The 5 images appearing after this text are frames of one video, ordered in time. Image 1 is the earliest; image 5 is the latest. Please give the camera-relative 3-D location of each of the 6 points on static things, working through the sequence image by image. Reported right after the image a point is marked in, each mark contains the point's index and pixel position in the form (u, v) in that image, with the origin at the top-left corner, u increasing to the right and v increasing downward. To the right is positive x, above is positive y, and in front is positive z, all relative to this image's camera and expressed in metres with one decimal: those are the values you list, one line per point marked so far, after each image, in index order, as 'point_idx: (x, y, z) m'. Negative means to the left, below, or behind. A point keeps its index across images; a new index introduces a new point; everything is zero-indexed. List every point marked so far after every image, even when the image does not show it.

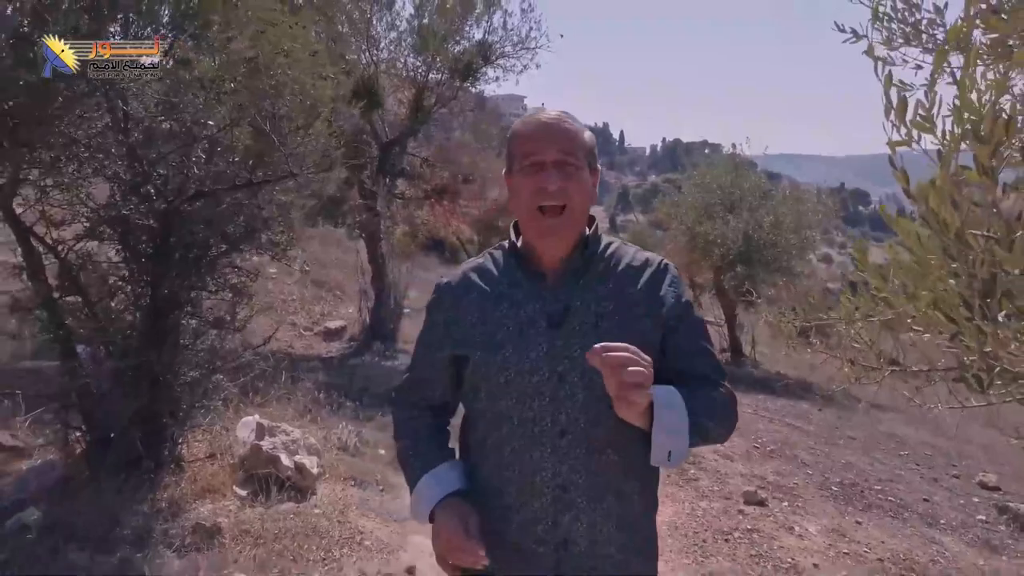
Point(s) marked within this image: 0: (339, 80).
0: (-1.6, +2.0, +7.1) m
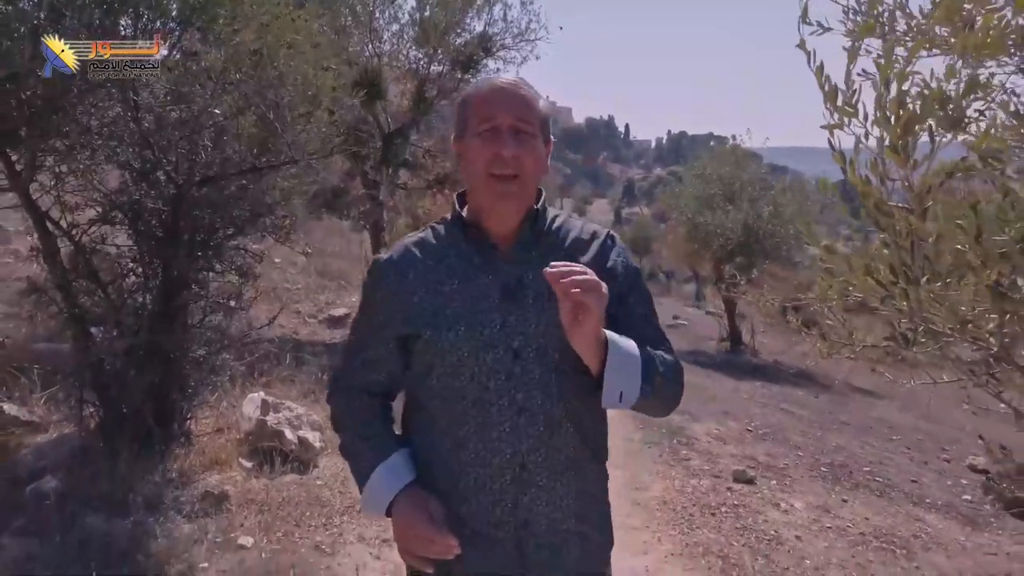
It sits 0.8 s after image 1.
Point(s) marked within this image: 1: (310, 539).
0: (-1.7, +2.1, +7.3) m
1: (-1.2, -1.5, +4.6) m
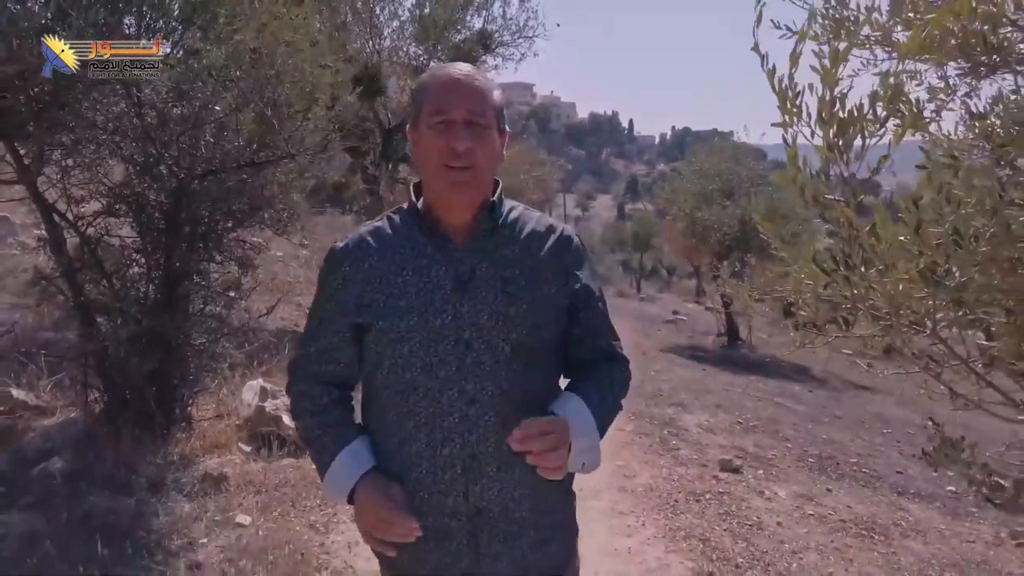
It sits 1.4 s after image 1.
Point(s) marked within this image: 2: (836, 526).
0: (-1.7, +2.2, +7.5) m
1: (-1.3, -1.5, +4.8) m
2: (+2.8, -2.1, +6.6) m
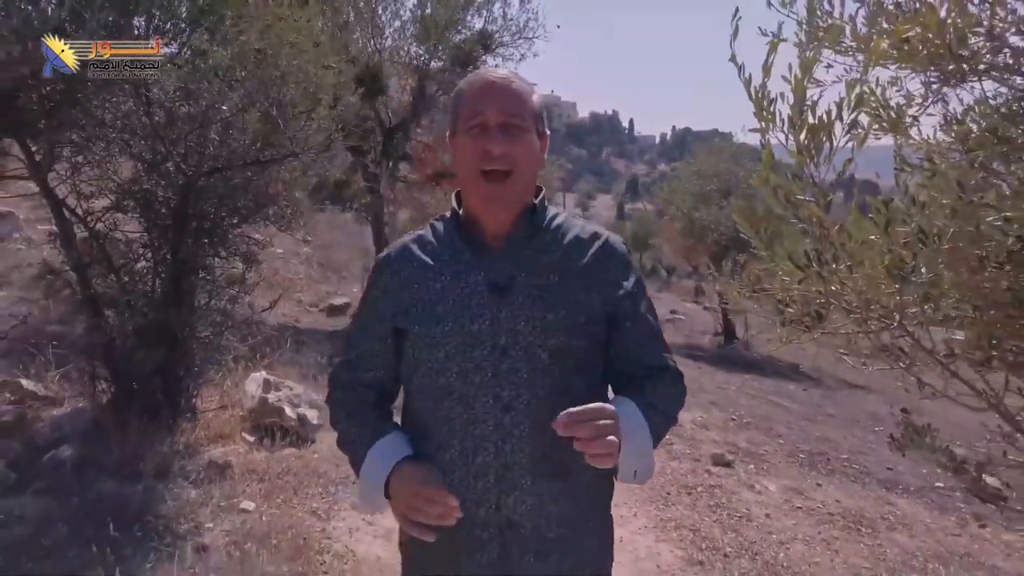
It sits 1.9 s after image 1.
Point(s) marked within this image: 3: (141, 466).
0: (-1.7, +2.2, +7.7) m
1: (-1.3, -1.4, +5.0) m
2: (+2.8, -2.1, +6.7) m
3: (-2.5, -1.2, +5.1) m
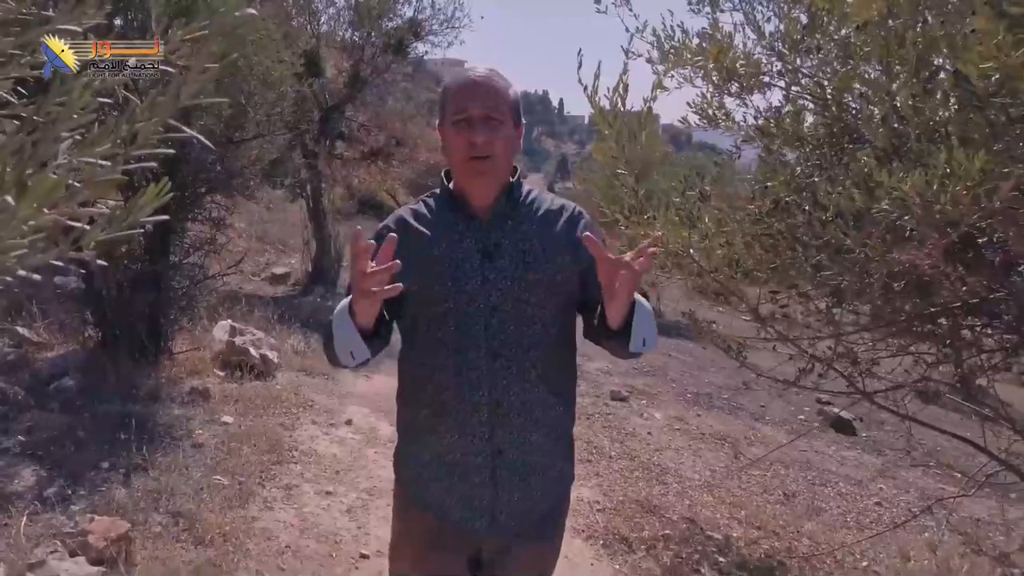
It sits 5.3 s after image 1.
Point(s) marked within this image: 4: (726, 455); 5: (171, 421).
0: (-2.6, +2.6, +8.7) m
1: (-1.9, -1.1, +6.2) m
2: (+2.0, -1.6, +8.3) m
3: (-3.1, -0.8, +6.2) m
4: (+2.2, -1.7, +7.7) m
5: (-2.5, -1.0, +5.6) m
